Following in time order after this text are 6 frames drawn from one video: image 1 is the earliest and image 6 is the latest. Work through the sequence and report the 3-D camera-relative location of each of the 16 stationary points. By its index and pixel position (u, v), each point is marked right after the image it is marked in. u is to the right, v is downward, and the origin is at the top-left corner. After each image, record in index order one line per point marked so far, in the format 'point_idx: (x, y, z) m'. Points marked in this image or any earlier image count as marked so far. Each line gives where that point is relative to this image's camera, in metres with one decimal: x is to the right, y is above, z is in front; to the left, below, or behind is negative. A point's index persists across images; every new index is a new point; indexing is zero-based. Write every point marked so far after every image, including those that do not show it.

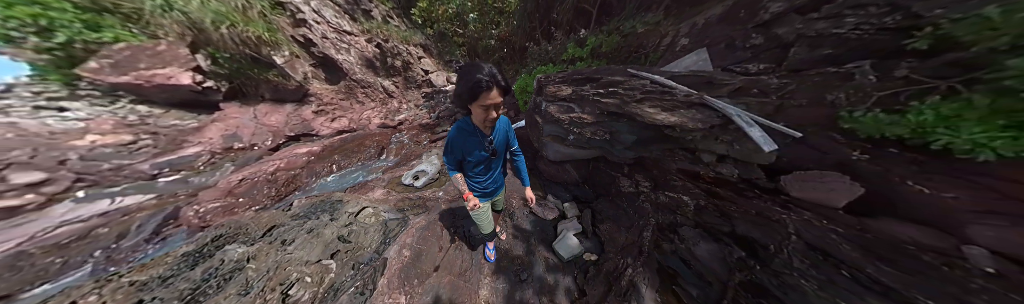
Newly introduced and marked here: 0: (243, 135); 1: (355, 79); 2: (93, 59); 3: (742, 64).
0: (-7.1, +0.4, +4.3) m
1: (-6.5, +3.0, +6.7) m
2: (-8.6, +1.9, +3.3) m
3: (+3.0, +1.2, +2.2) m
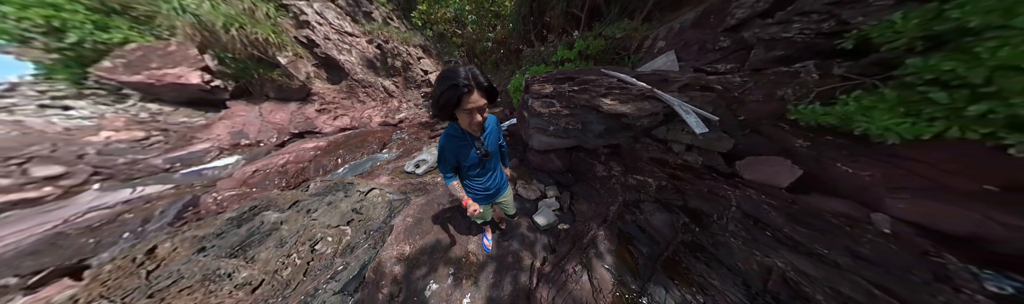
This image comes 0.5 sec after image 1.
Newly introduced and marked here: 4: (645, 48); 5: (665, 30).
0: (-7.2, +0.5, +4.5) m
1: (-6.6, +3.1, +6.9) m
2: (-8.7, +2.0, +3.5) m
3: (+2.9, +1.3, +2.4) m
4: (+2.7, +2.3, +3.7) m
5: (+2.9, +2.5, +3.4) m
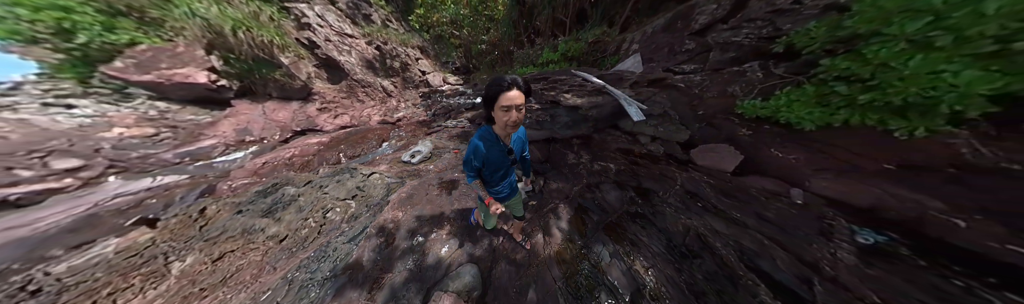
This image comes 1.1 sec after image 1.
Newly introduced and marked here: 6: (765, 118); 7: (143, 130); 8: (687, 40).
0: (-7.4, +0.6, +4.7) m
1: (-6.8, +3.2, +7.1) m
2: (-8.9, +2.1, +3.7) m
3: (+2.7, +1.4, +2.7) m
4: (+2.5, +2.4, +3.9) m
5: (+2.7, +2.6, +3.7) m
6: (+2.7, +0.4, +1.7) m
7: (-8.1, +0.5, +3.6) m
8: (+3.0, +1.9, +2.8) m
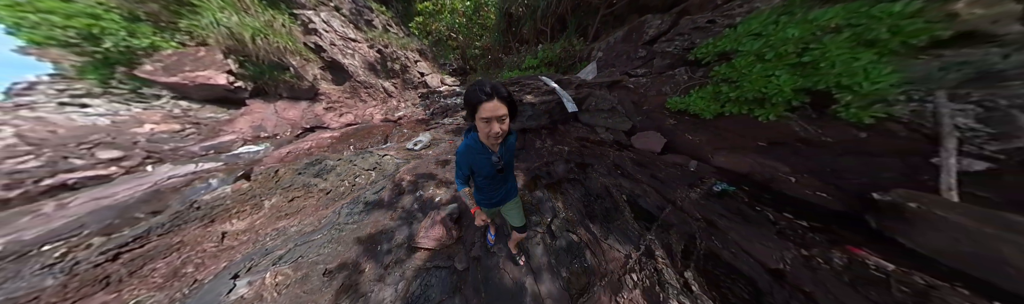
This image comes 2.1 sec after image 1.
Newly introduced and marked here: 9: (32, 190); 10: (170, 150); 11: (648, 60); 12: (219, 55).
0: (-7.7, +0.8, +5.1) m
1: (-7.2, +3.4, +7.6) m
2: (-9.2, +2.3, +4.1) m
3: (+2.4, +1.6, +3.2) m
4: (+2.2, +2.6, +4.4) m
5: (+2.4, +2.8, +4.2) m
6: (+2.4, +0.6, +2.2) m
7: (-8.4, +0.6, +4.0) m
8: (+2.7, +2.1, +3.4) m
9: (-7.6, -0.7, +2.5) m
10: (-7.9, 0.0, +3.8) m
11: (+2.6, +1.8, +3.1) m
12: (-8.9, +2.9, +4.9) m
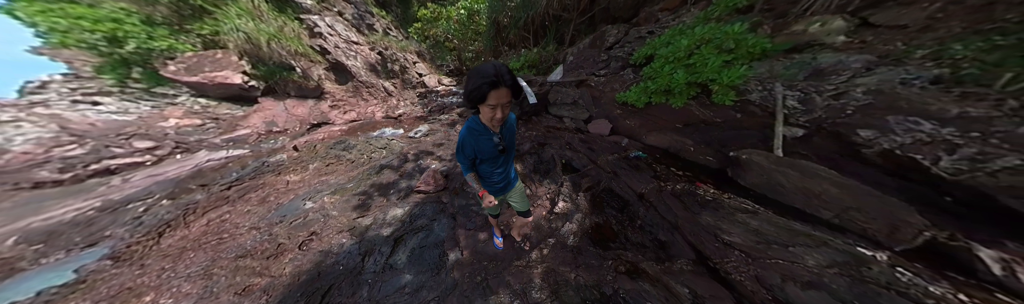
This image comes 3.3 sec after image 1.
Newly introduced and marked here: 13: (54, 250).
0: (-8.1, +1.0, +5.6) m
1: (-7.6, +3.6, +8.1) m
2: (-9.6, +2.5, +4.6) m
3: (+2.1, +1.9, +3.8) m
4: (+1.8, +2.9, +5.0) m
5: (+2.1, +3.1, +4.8) m
6: (+2.0, +0.8, +2.8) m
7: (-8.8, +0.9, +4.5) m
8: (+2.3, +2.4, +4.0) m
9: (-7.9, -0.4, +3.0) m
10: (-8.3, +0.3, +4.3) m
11: (+2.3, +2.1, +3.7) m
12: (-9.3, +3.2, +5.4) m
13: (-5.5, -1.2, +2.0) m
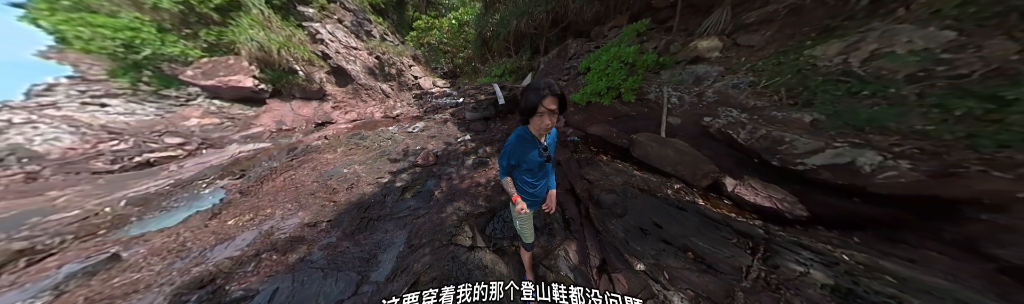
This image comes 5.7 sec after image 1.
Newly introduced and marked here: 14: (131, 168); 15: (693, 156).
0: (-8.6, +1.2, +6.3) m
1: (-8.2, +3.7, +8.8) m
2: (-10.2, +2.6, +5.3) m
3: (+1.5, +2.2, +4.6) m
4: (+1.2, +3.1, +5.9) m
5: (+1.5, +3.3, +5.6) m
6: (+1.5, +1.1, +3.6) m
7: (-9.3, +1.0, +5.2) m
8: (+1.7, +2.7, +4.8) m
9: (-8.4, -0.3, +3.7) m
10: (-8.8, +0.4, +4.9) m
11: (+1.7, +2.3, +4.6) m
12: (-9.9, +3.3, +6.1) m
13: (-6.0, -1.0, +2.7) m
14: (-8.4, -0.3, +3.7) m
15: (+2.5, -0.1, +2.2) m
